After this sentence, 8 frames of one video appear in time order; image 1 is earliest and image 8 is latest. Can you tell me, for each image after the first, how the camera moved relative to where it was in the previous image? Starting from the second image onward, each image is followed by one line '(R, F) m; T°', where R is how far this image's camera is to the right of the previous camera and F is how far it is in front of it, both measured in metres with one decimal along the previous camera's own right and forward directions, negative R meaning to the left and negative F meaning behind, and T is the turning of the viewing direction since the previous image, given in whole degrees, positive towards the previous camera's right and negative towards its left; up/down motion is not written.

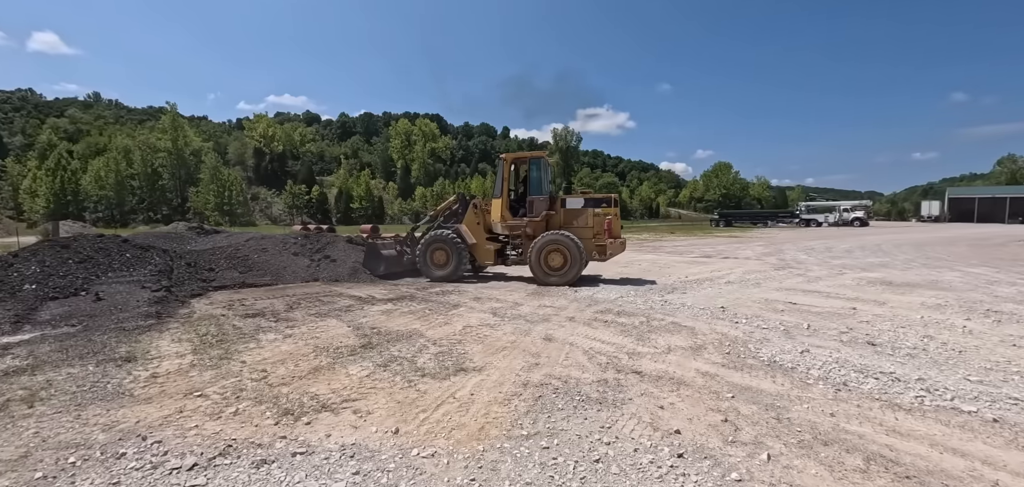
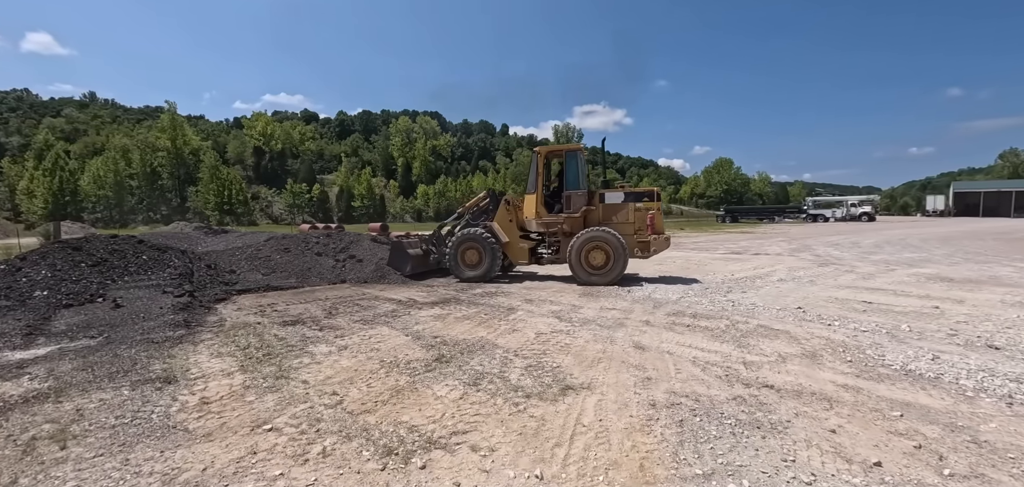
(-1.0, +0.7) m; 0°
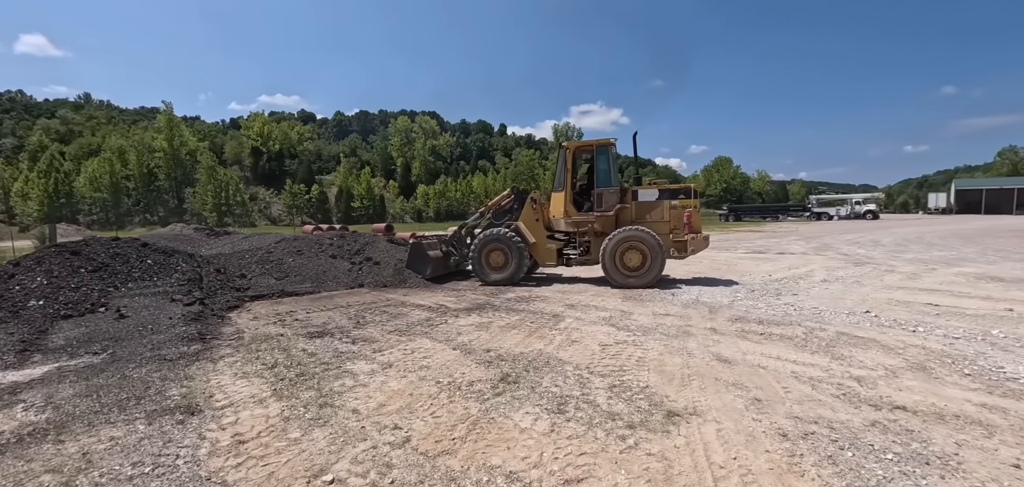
(-0.7, +0.6) m; 0°
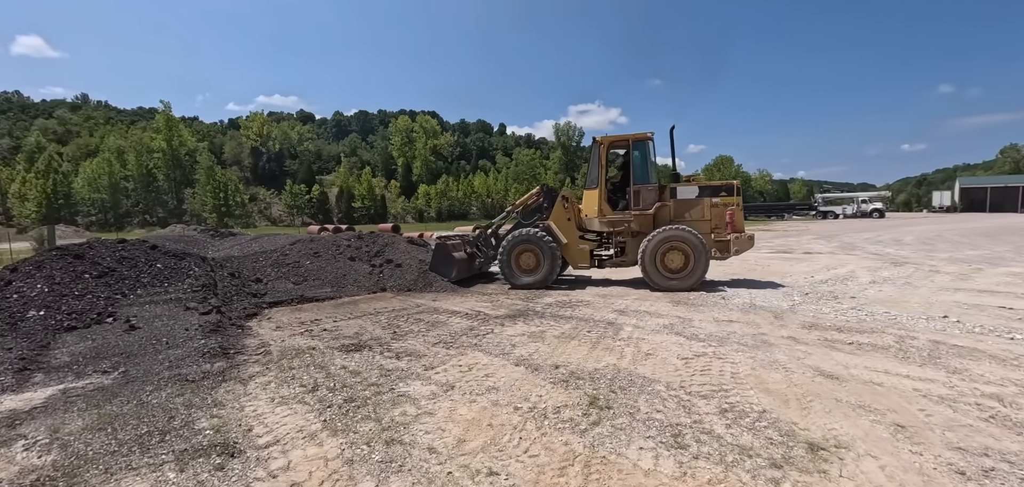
(-0.7, +0.6) m; 0°
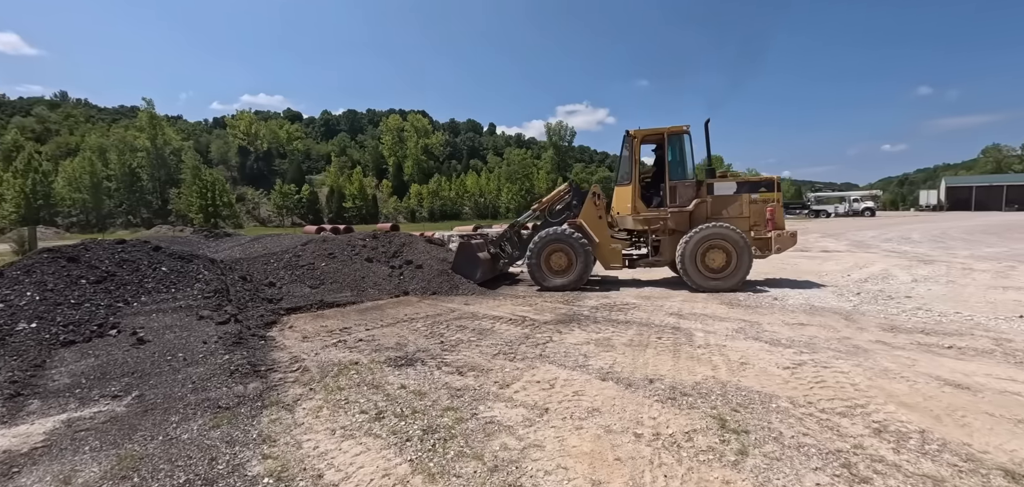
(-0.8, +0.6) m; +2°
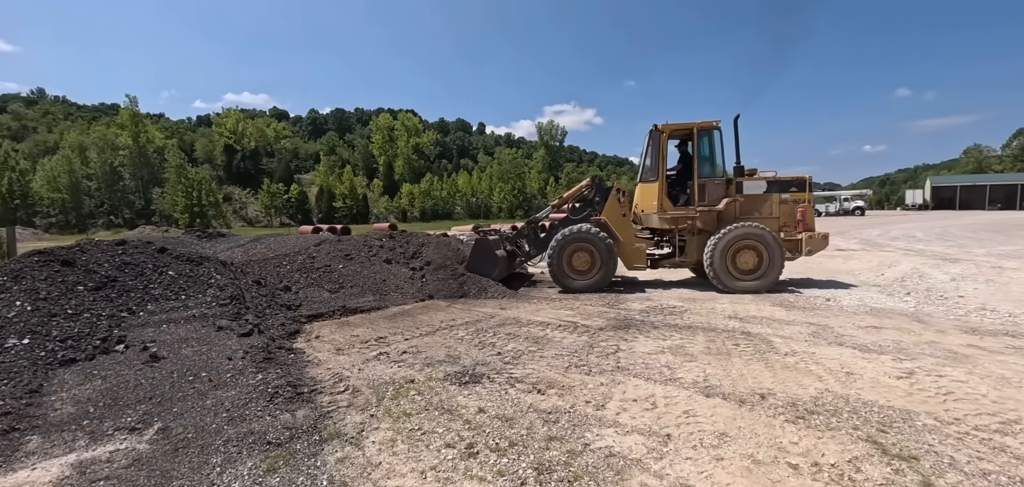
(-0.7, +0.5) m; +2°
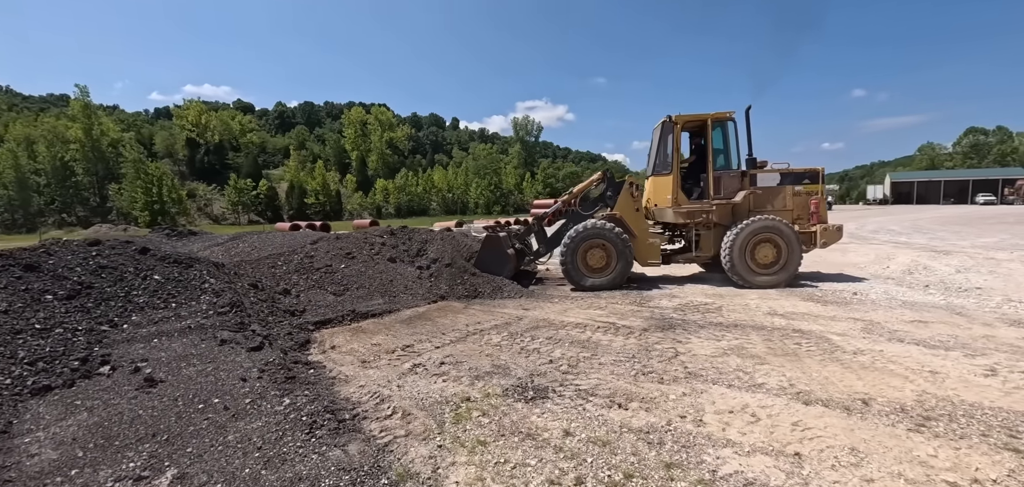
(-0.7, +0.5) m; +3°
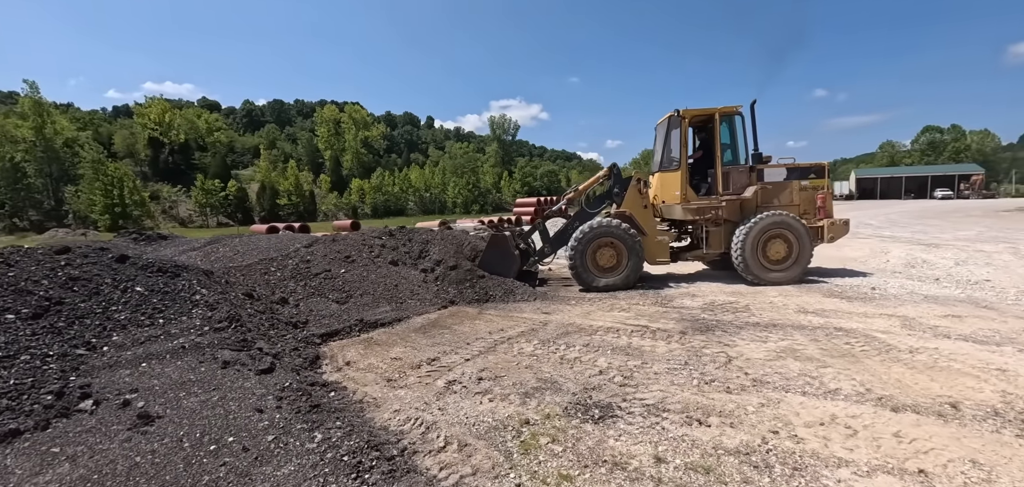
(-0.5, +0.4) m; +3°
